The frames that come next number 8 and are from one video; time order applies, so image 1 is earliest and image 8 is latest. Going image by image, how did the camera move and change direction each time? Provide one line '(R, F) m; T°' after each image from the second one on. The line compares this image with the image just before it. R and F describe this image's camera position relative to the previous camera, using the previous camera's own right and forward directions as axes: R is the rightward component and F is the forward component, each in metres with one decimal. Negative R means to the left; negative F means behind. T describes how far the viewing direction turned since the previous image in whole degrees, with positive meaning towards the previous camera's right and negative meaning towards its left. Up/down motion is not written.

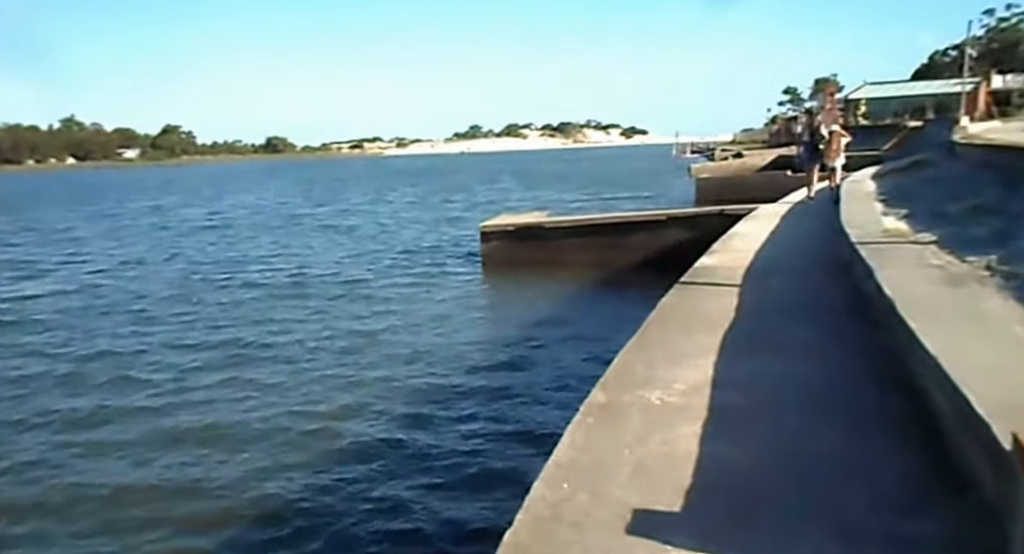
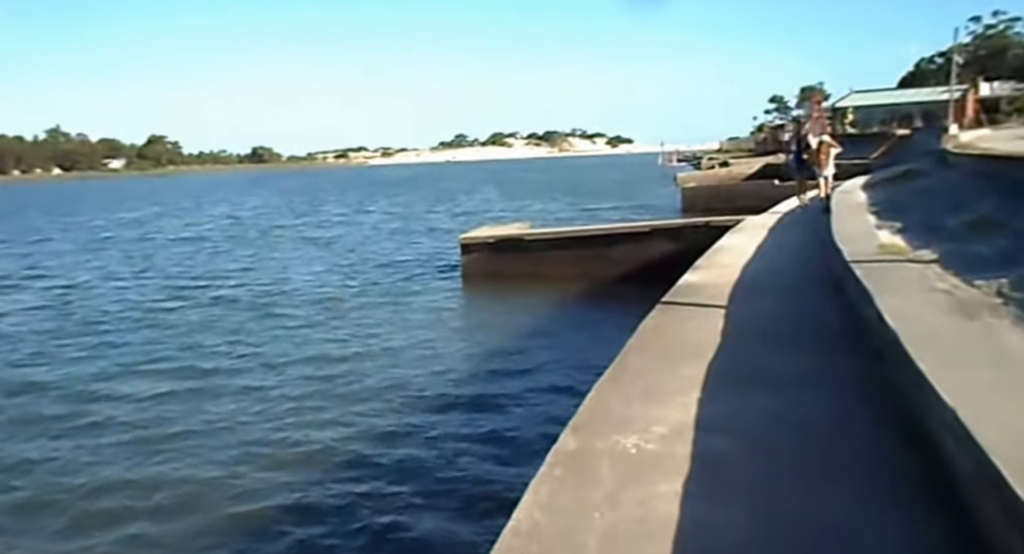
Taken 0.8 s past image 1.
(+0.2, +0.6) m; +1°
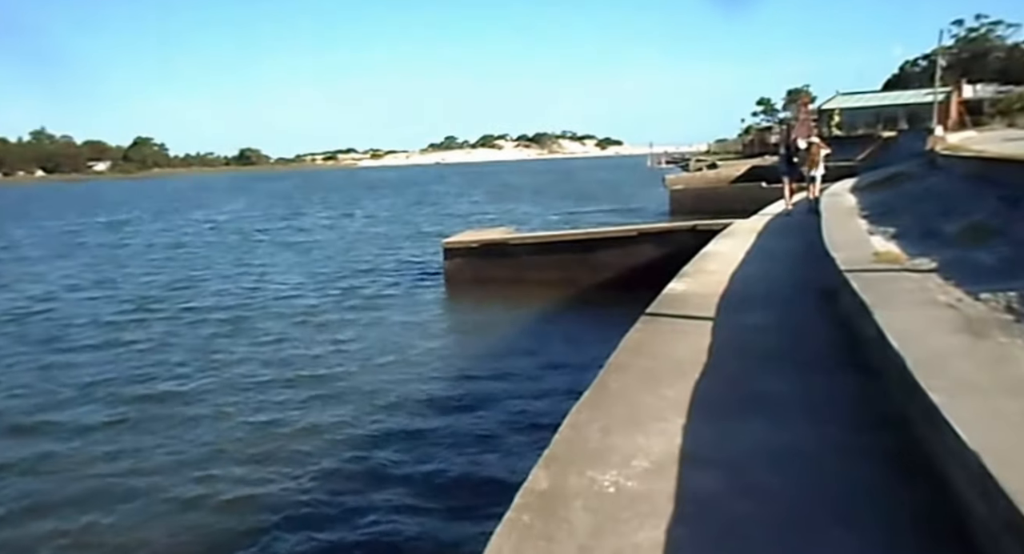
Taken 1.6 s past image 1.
(+0.1, +0.4) m; +1°
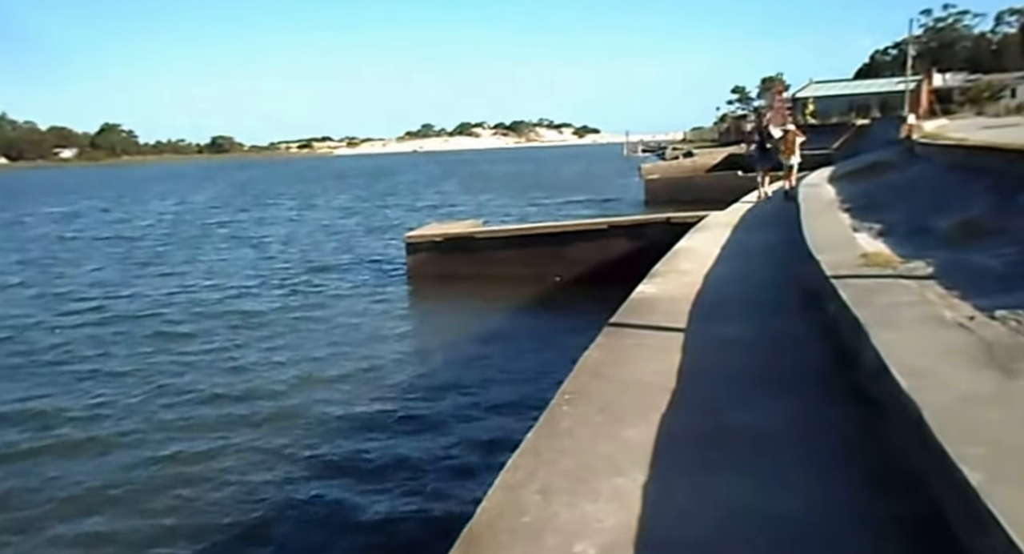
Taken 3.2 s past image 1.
(+0.3, +0.9) m; +2°
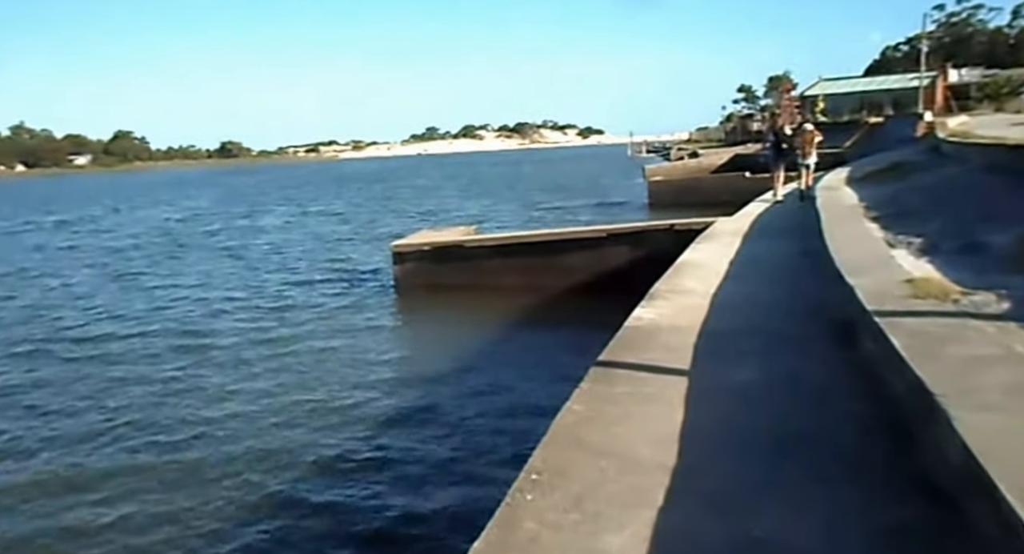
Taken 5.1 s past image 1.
(+0.3, +1.2) m; 0°
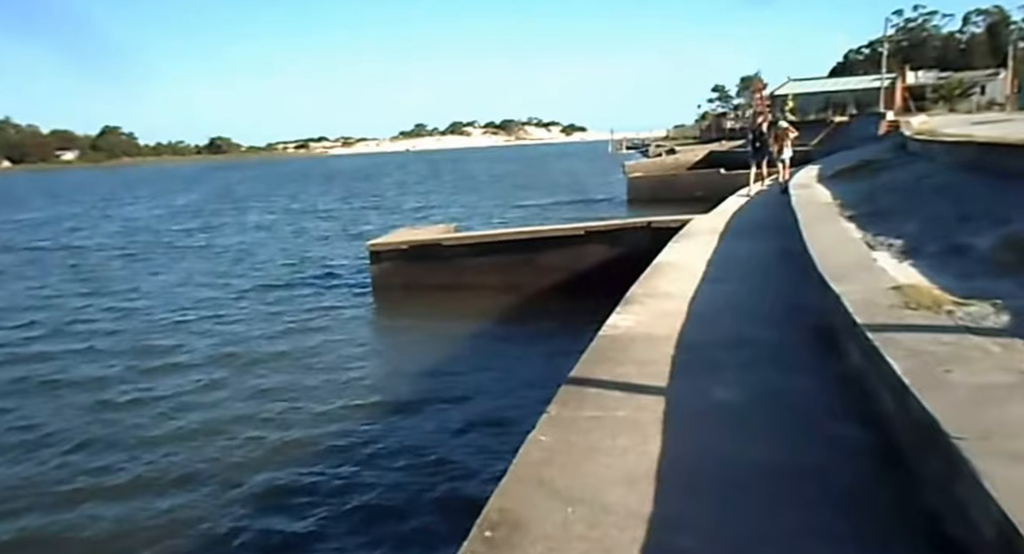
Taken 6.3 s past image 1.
(+0.1, +0.4) m; +1°
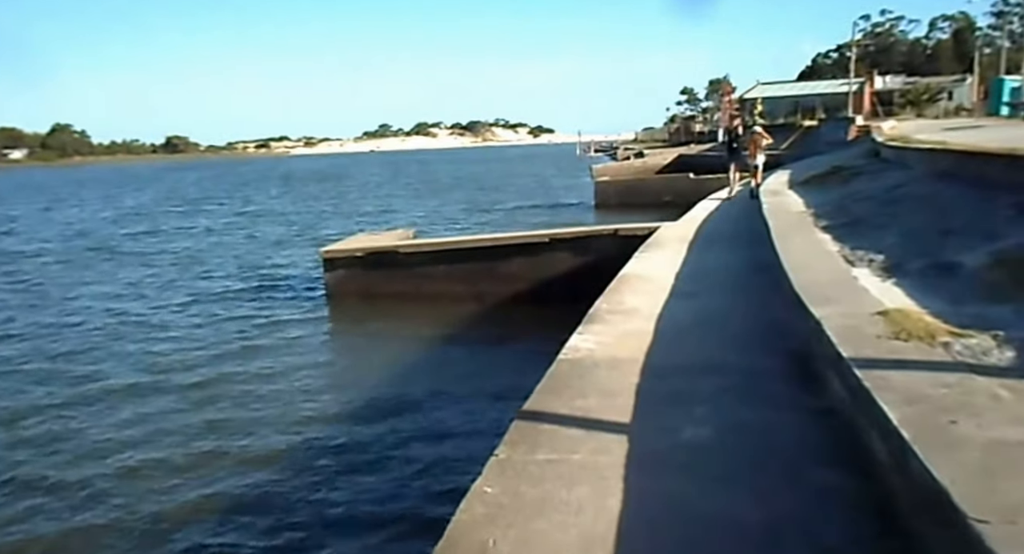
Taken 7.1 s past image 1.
(+0.1, +0.6) m; +2°
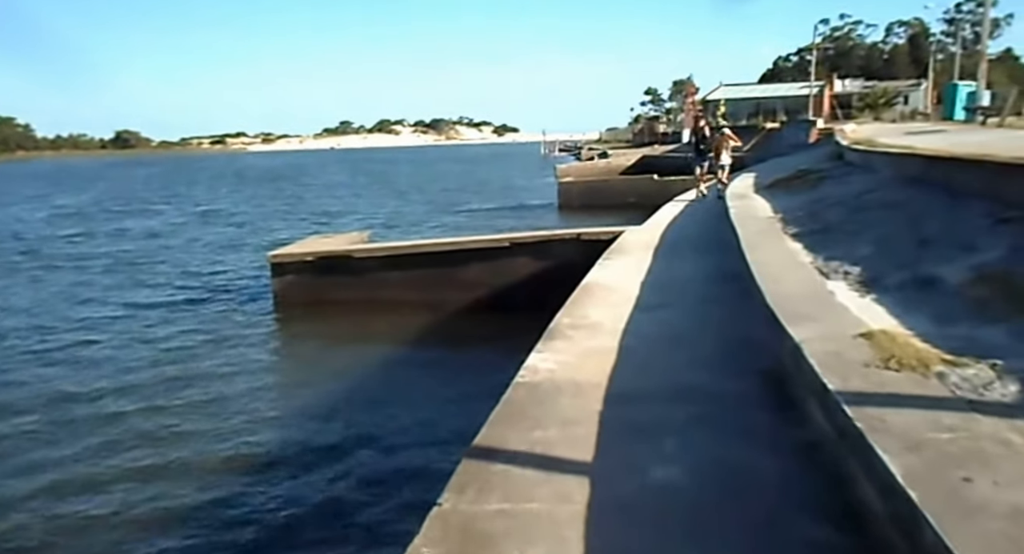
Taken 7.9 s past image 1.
(+0.1, +0.5) m; +2°
